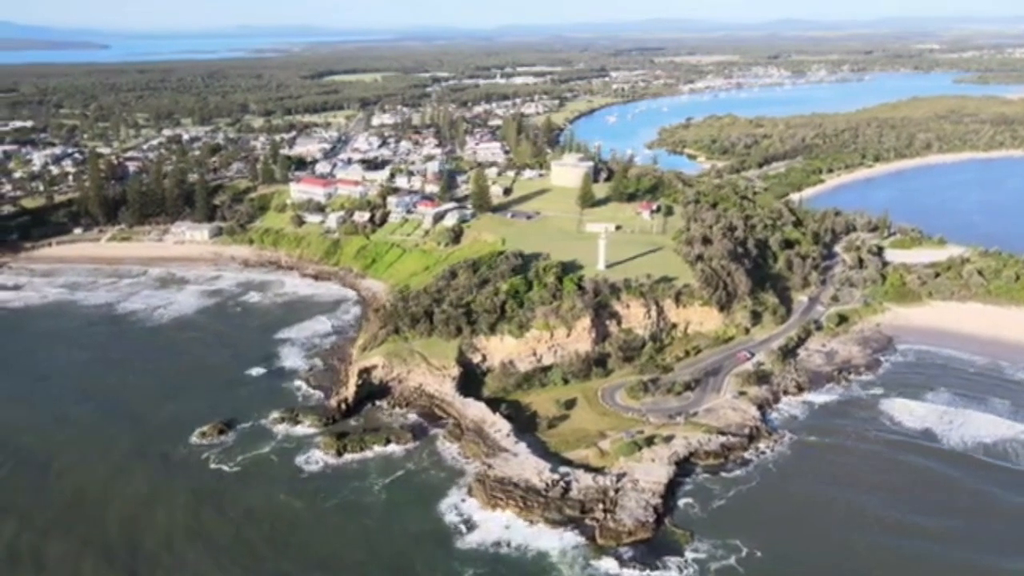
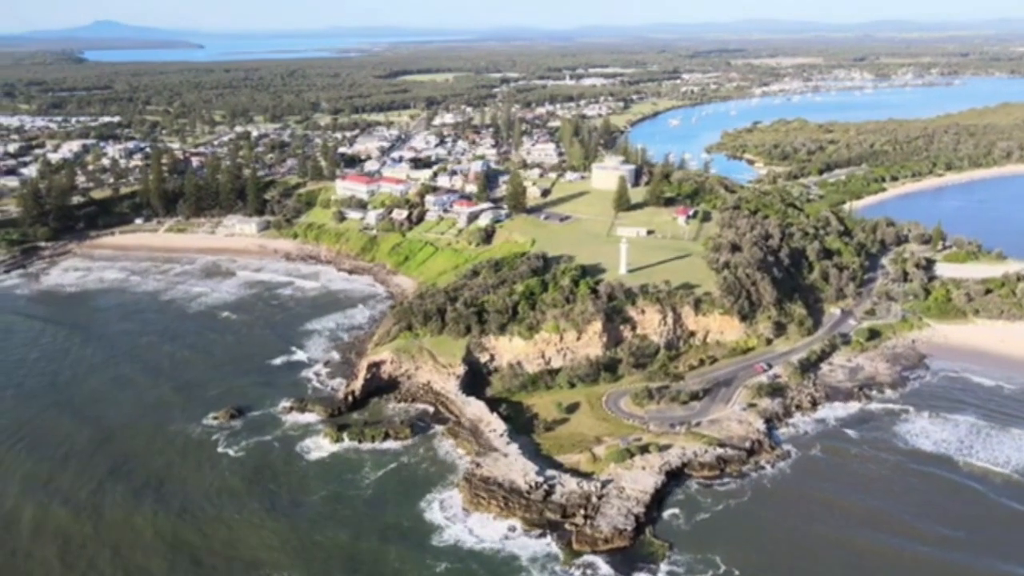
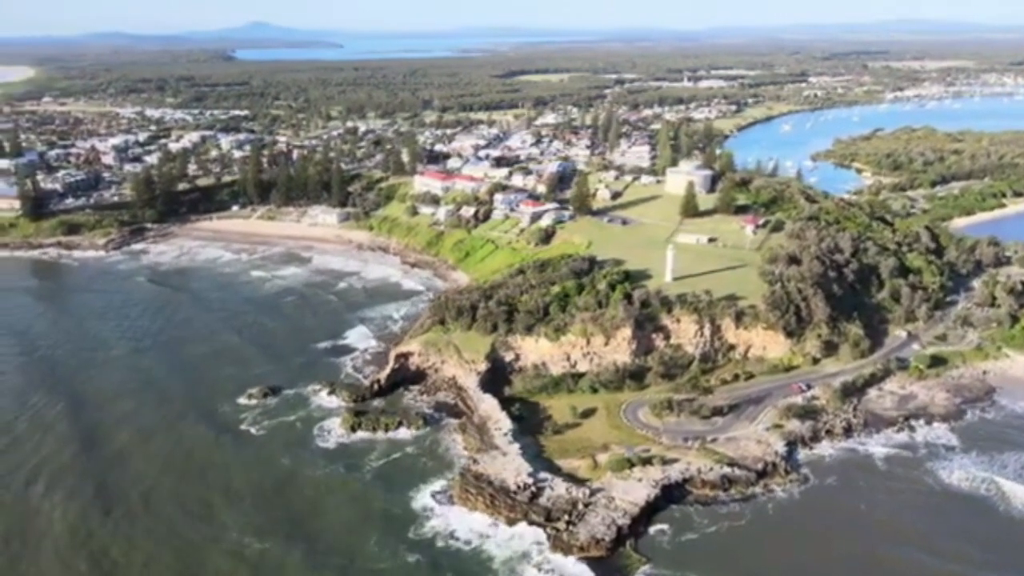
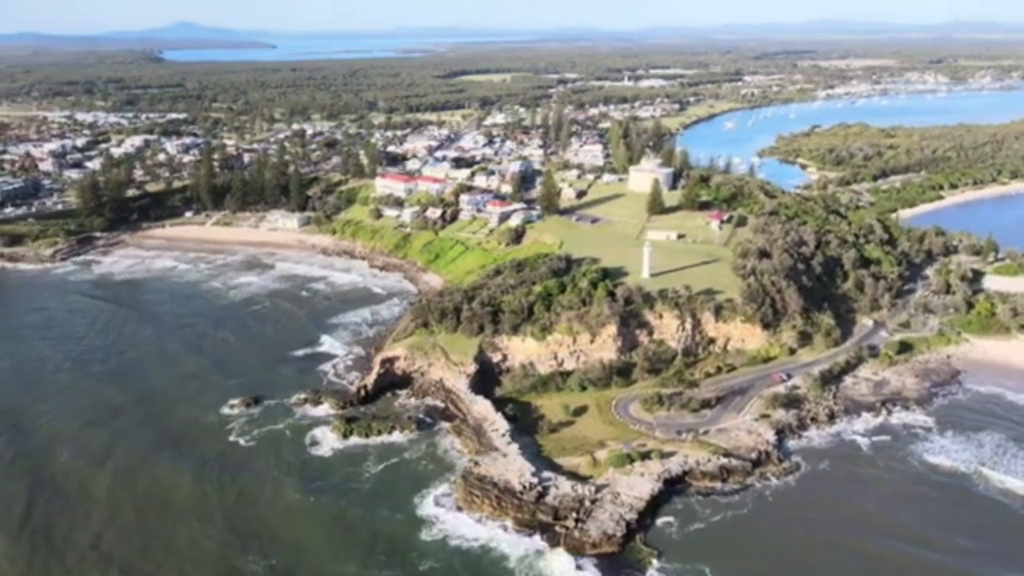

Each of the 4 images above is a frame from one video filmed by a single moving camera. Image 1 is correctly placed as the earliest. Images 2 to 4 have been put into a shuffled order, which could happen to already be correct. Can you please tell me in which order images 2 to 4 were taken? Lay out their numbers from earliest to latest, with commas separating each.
2, 4, 3
